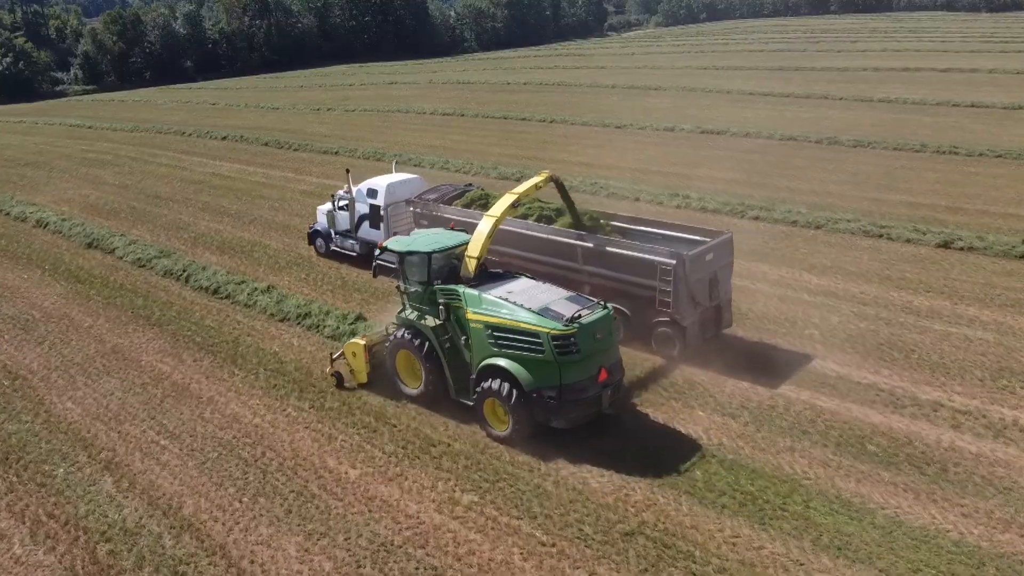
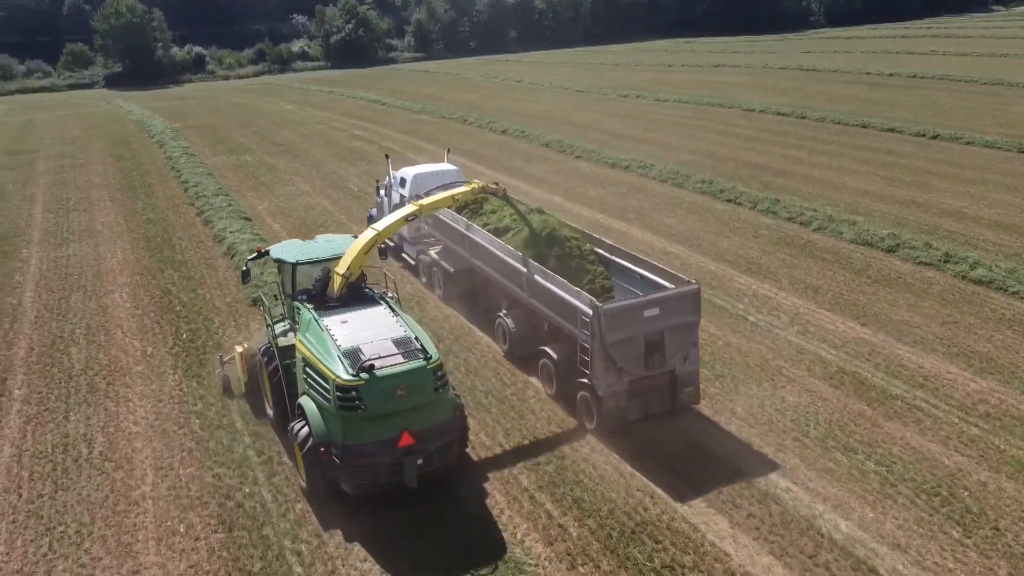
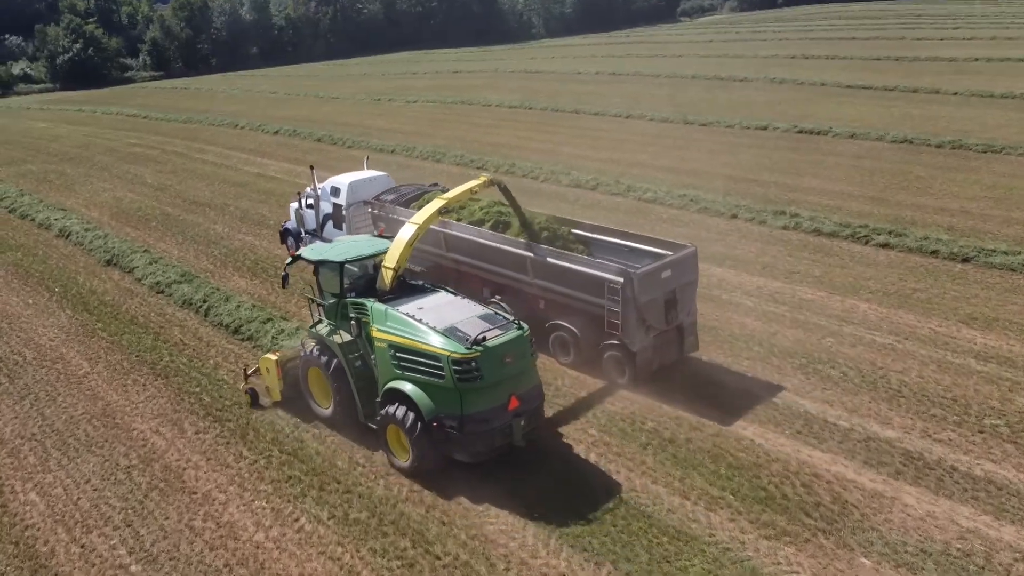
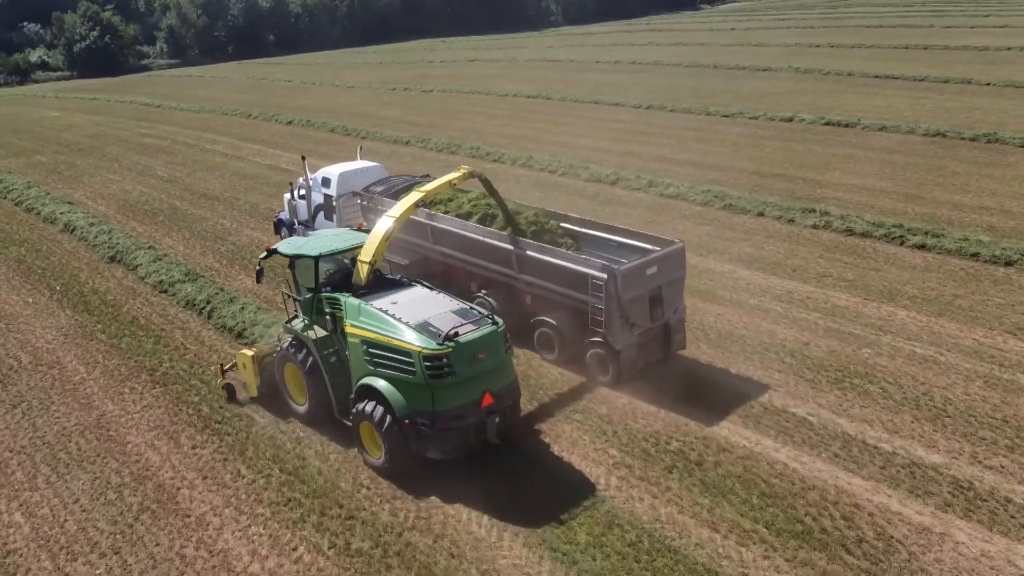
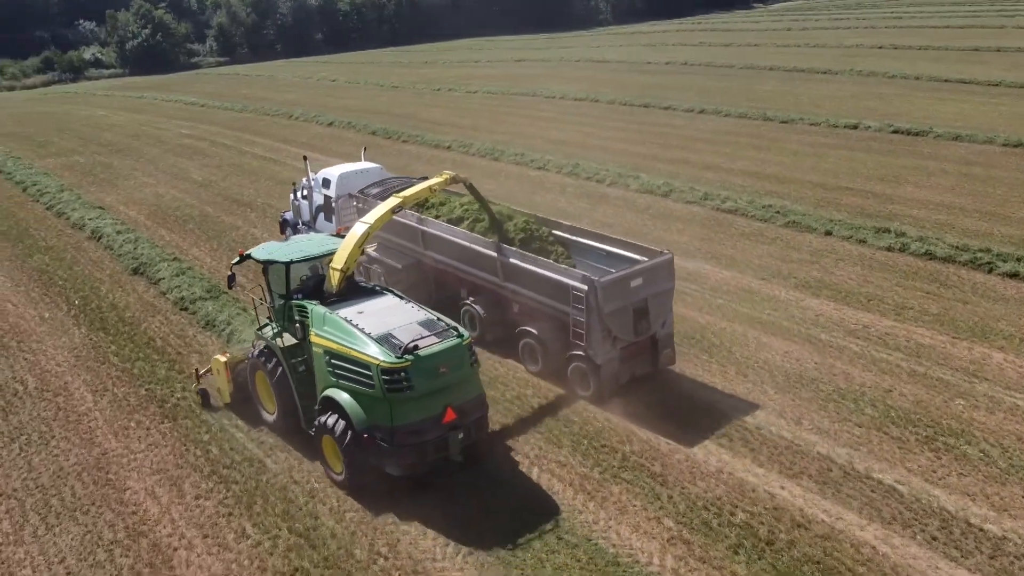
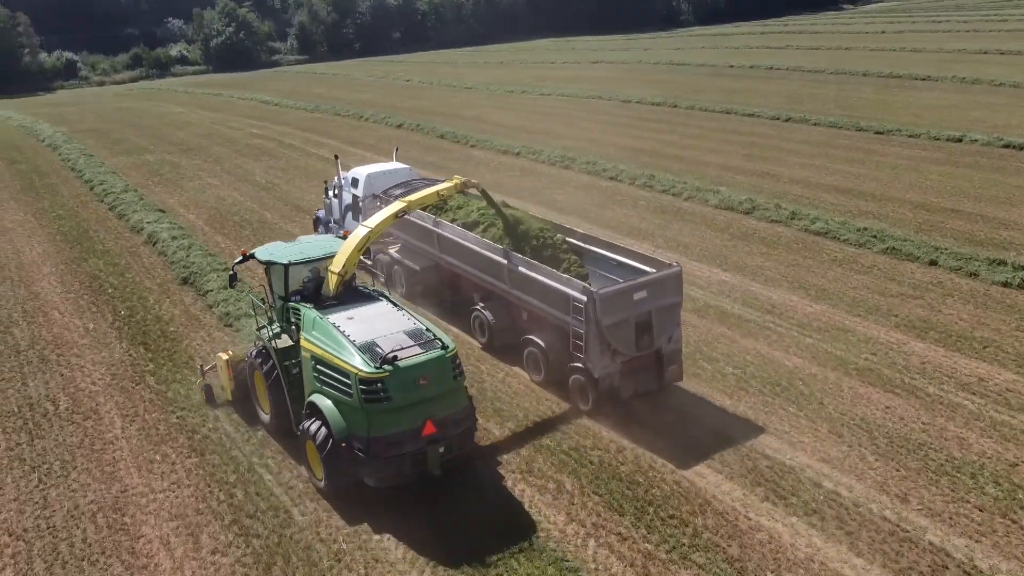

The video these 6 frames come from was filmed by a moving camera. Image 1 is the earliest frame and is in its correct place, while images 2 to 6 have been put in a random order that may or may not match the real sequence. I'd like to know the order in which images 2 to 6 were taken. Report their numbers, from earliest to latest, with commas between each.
3, 4, 5, 6, 2
